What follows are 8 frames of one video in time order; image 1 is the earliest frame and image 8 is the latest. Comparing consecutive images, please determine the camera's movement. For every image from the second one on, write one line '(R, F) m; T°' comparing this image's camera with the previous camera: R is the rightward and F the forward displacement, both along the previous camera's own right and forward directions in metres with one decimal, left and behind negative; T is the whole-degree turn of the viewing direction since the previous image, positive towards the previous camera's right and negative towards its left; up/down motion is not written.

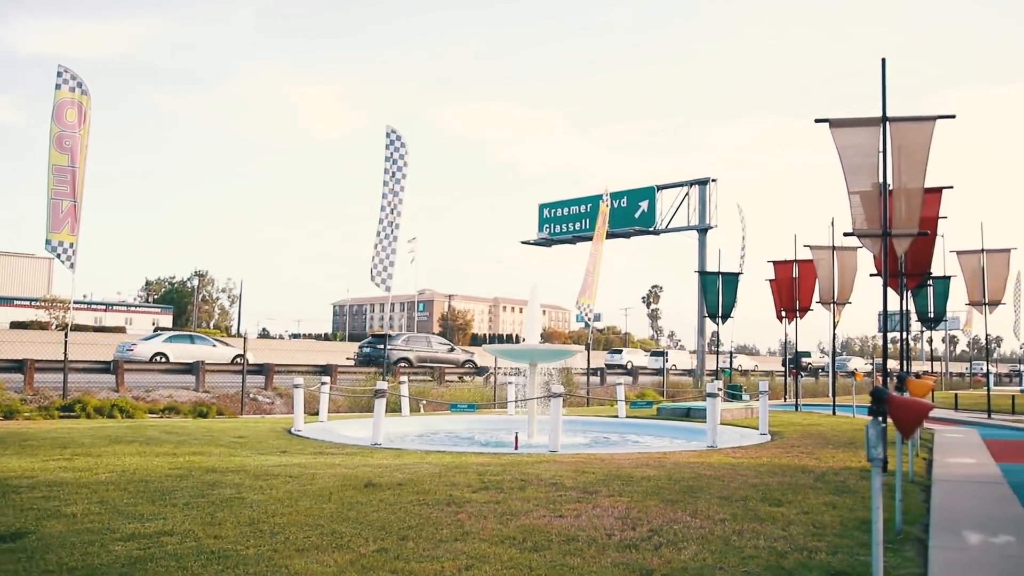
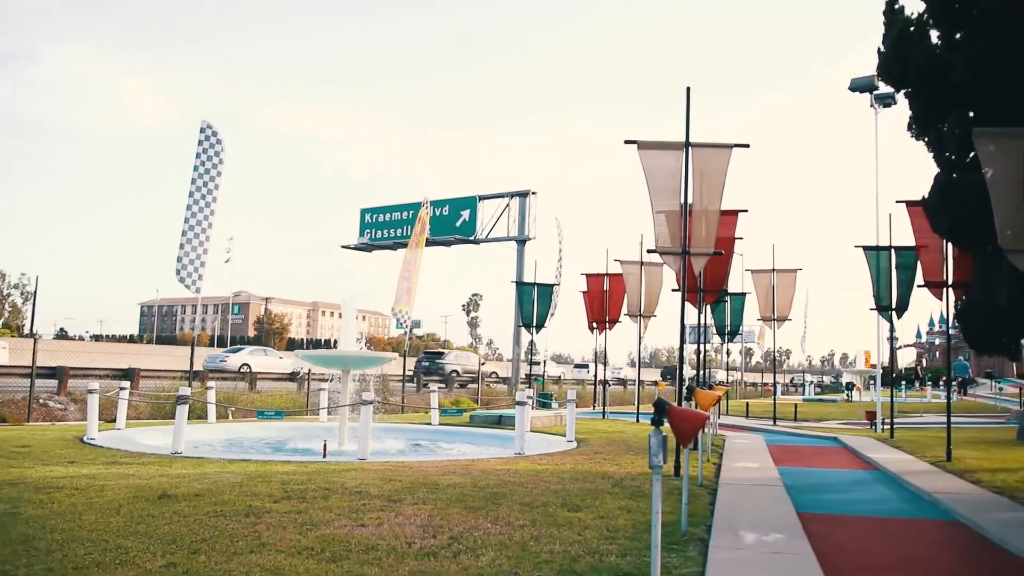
(+0.6, -0.1) m; +10°
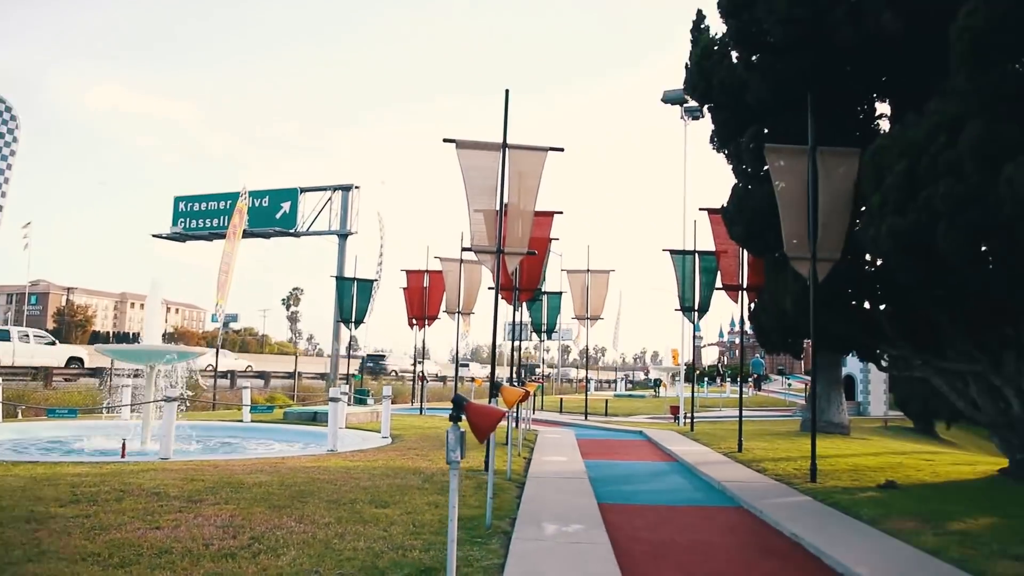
(+0.7, -0.1) m; +9°
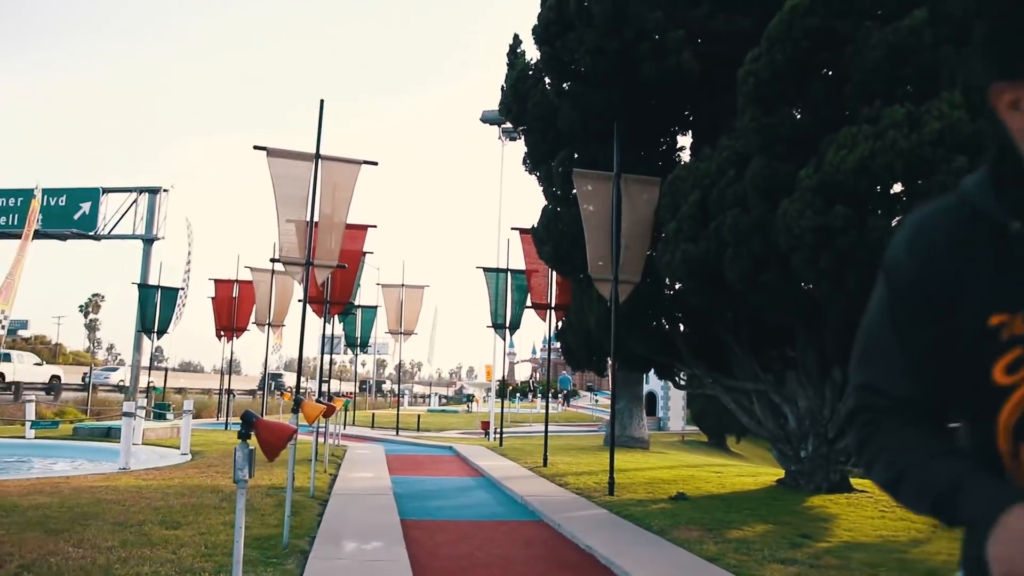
(+0.7, -0.1) m; +9°
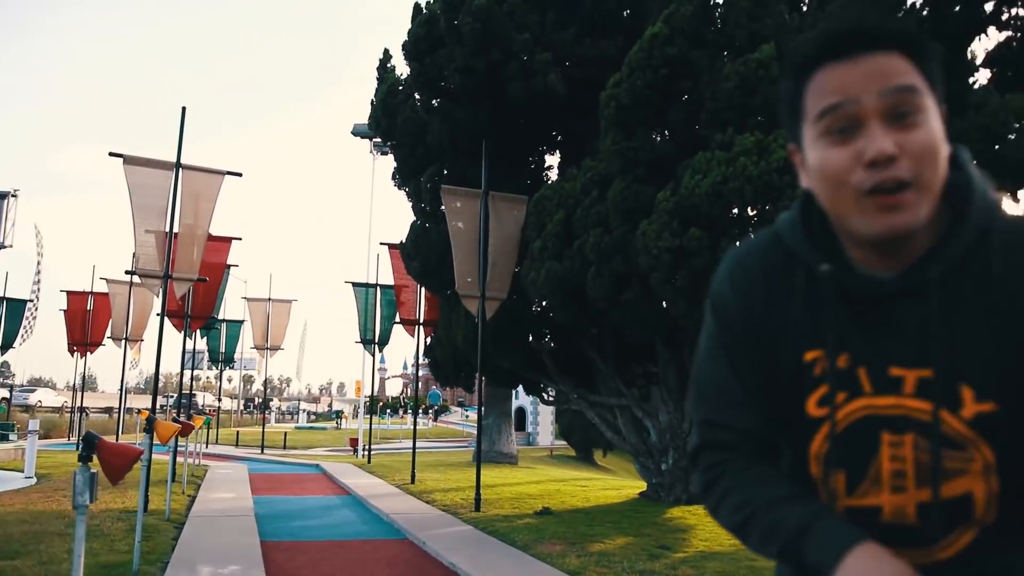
(+0.5, 0.0) m; +7°
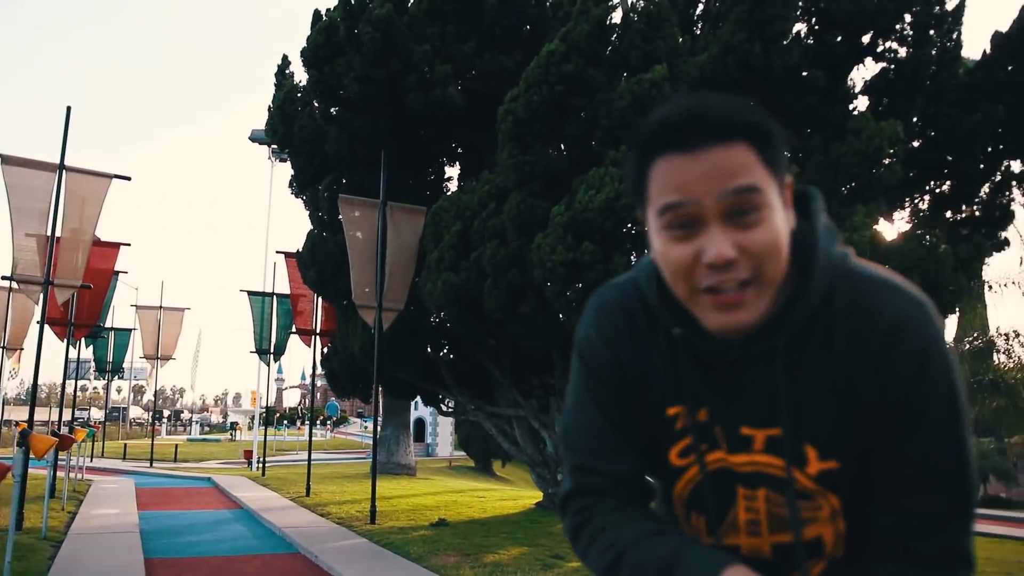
(+0.3, -0.1) m; +5°
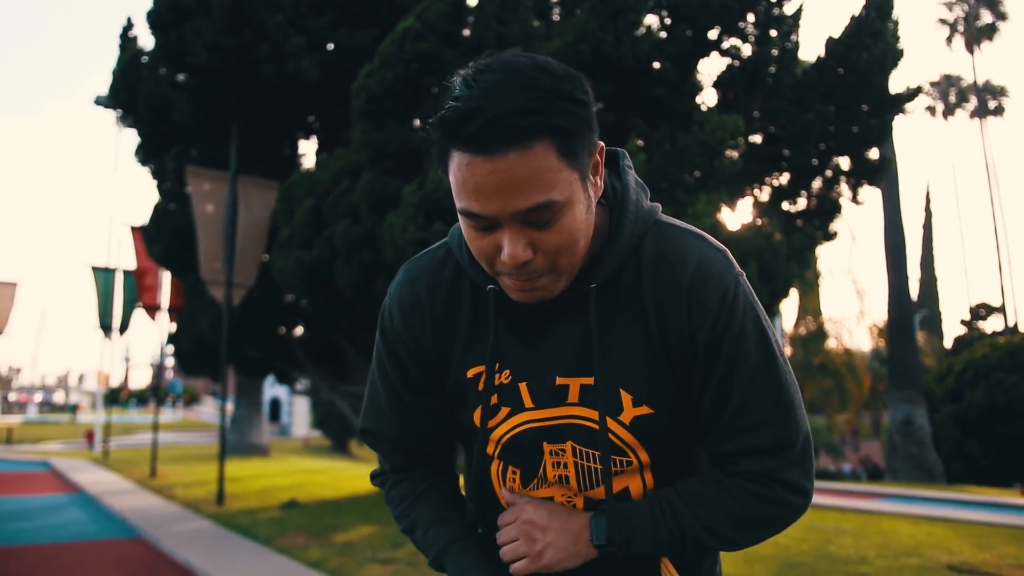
(+0.4, -0.1) m; +8°
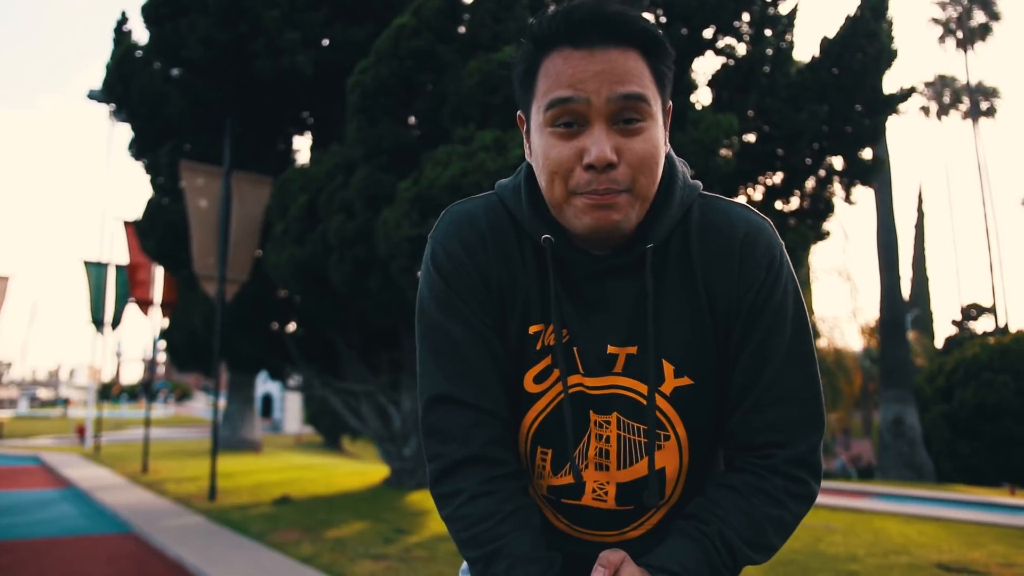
(0.0, 0.0) m; 0°
